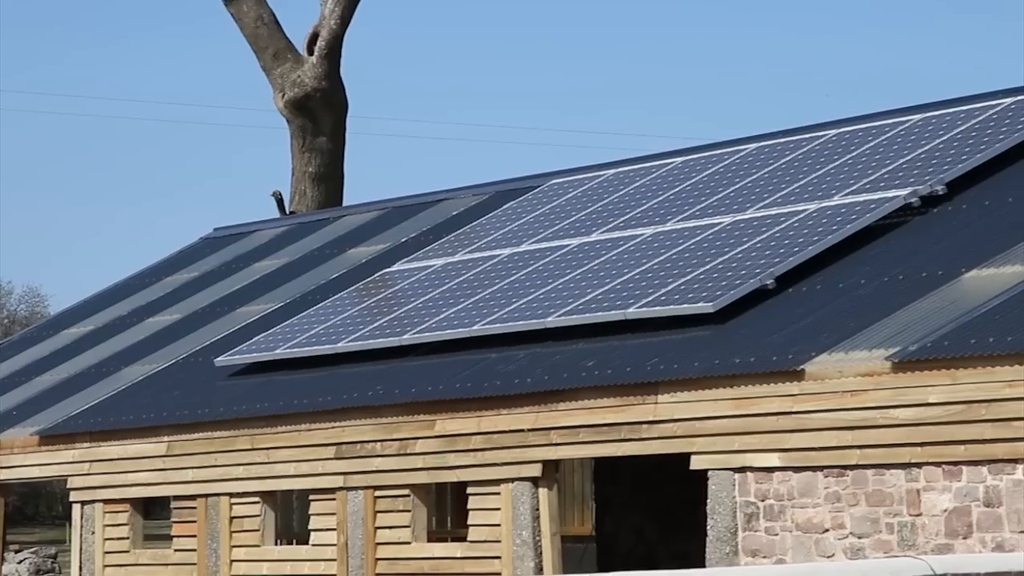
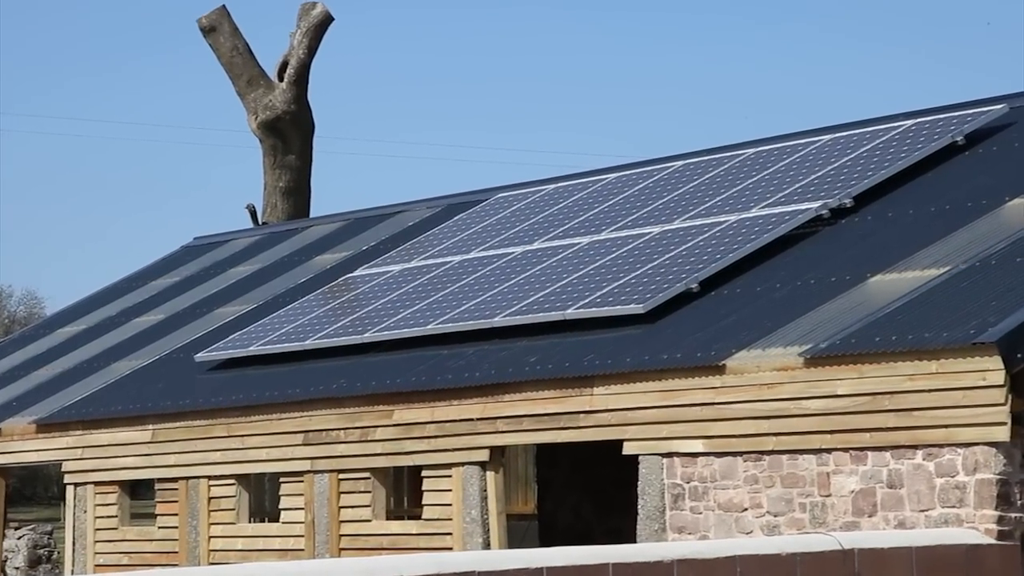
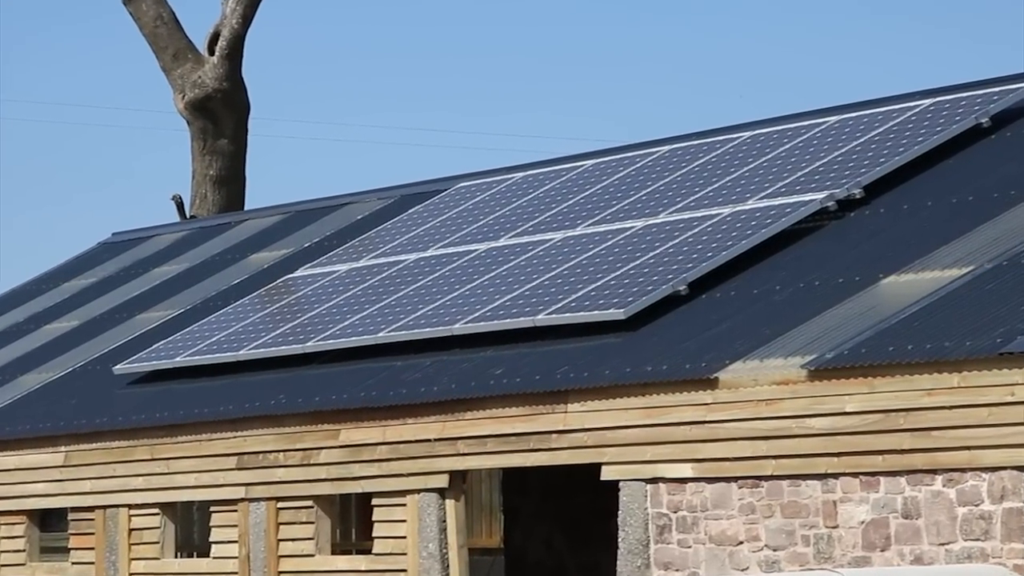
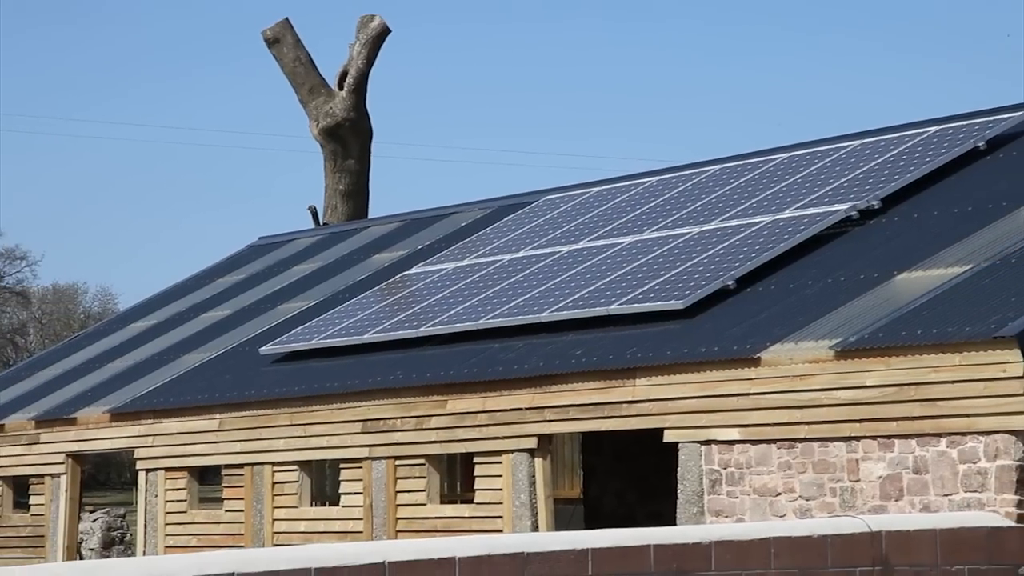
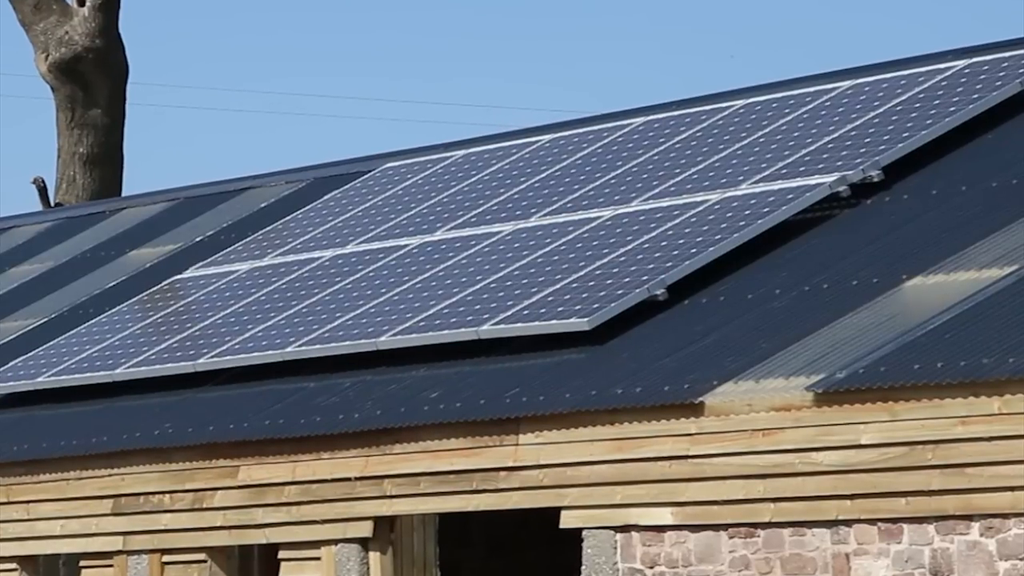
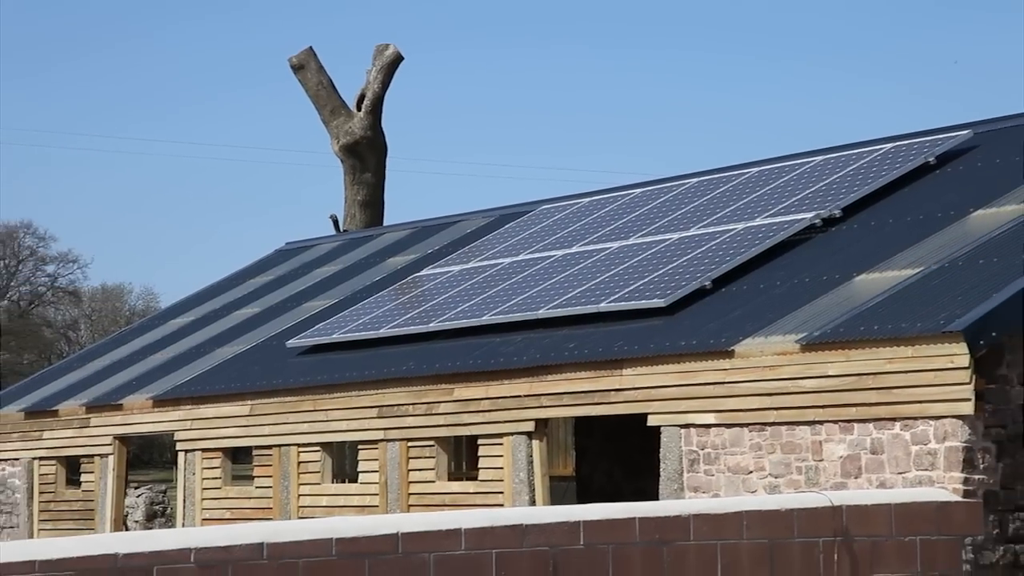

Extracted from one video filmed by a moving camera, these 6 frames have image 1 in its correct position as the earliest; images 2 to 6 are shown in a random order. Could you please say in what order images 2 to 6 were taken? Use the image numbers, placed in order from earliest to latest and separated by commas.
4, 6, 2, 3, 5
